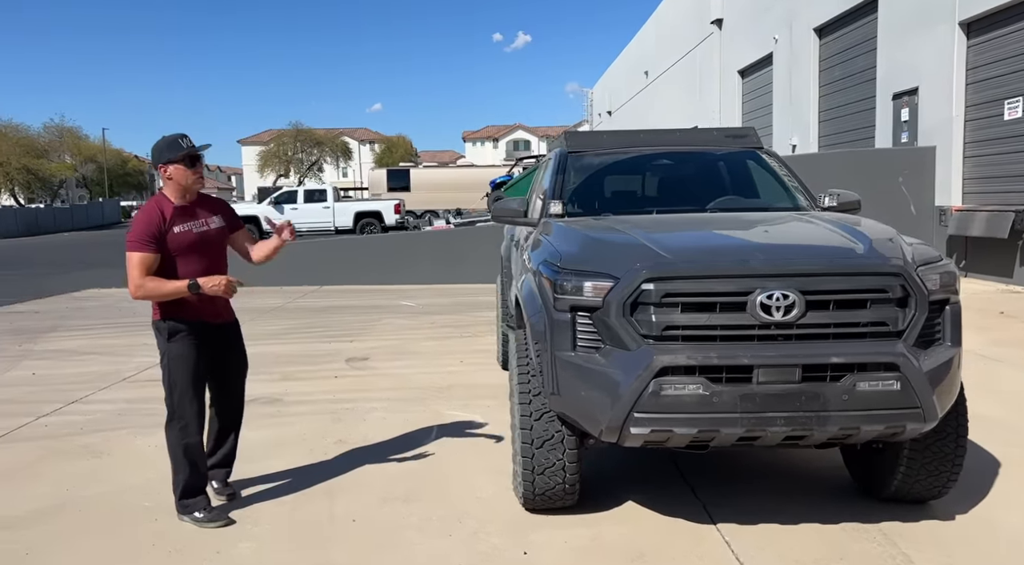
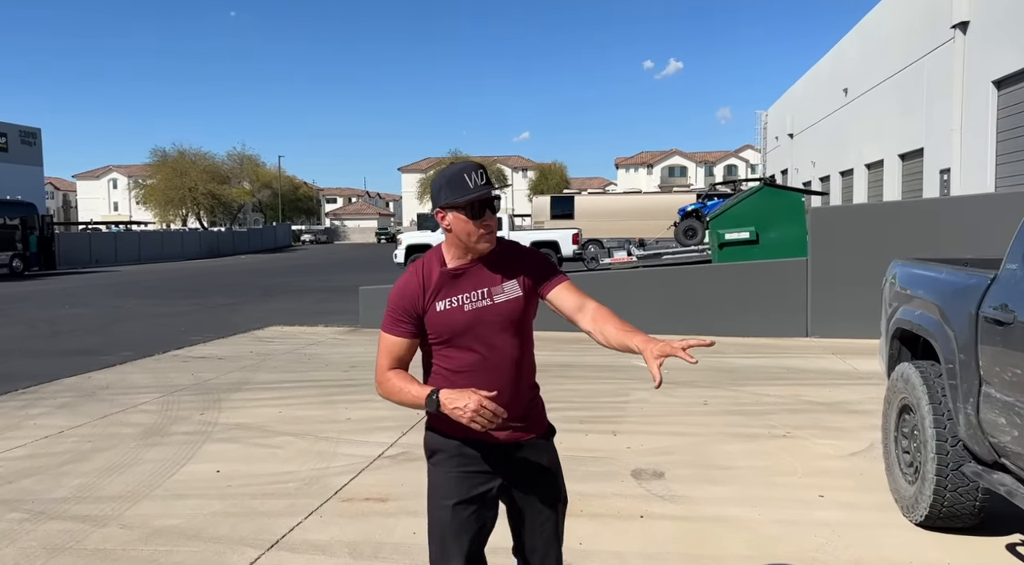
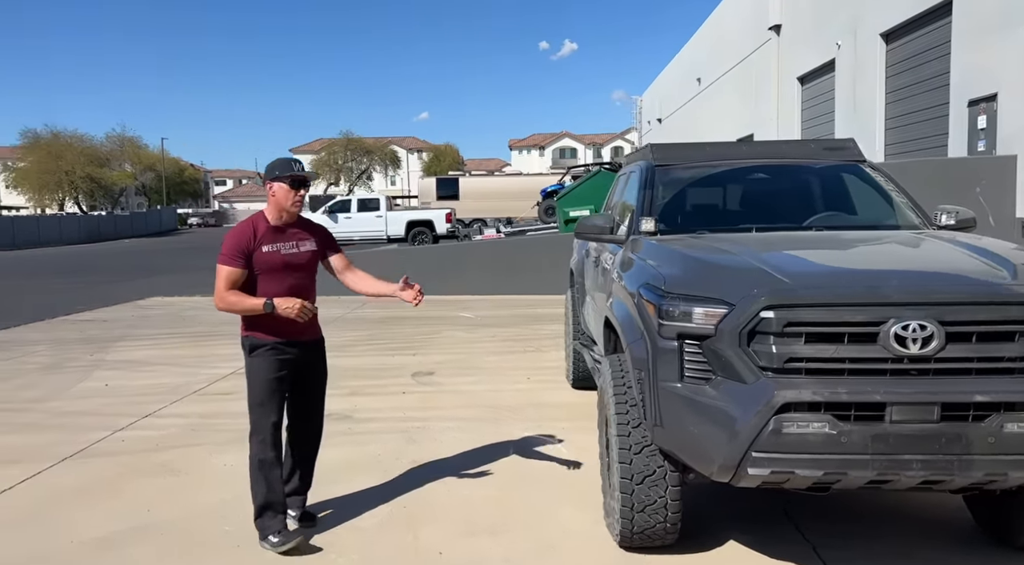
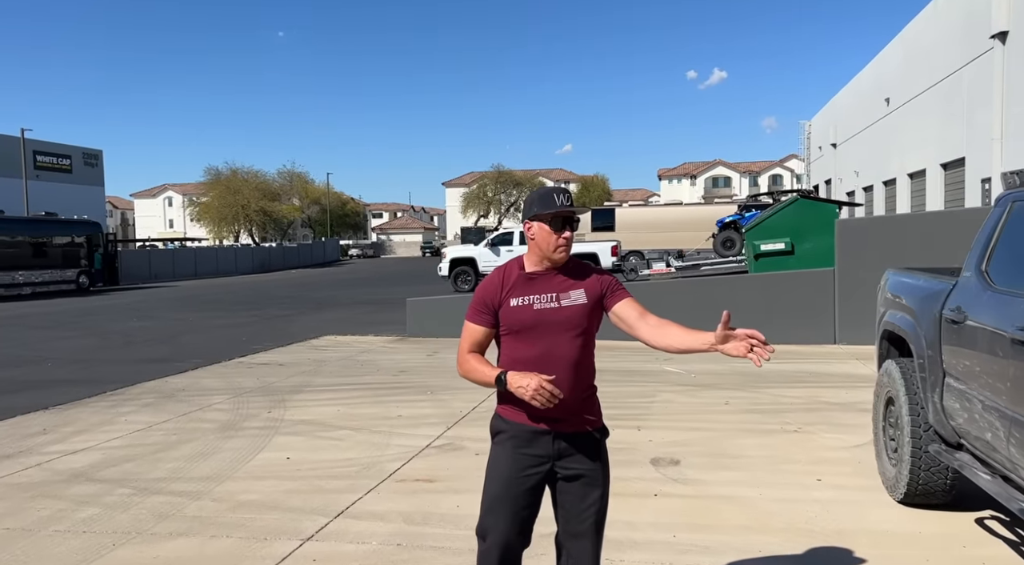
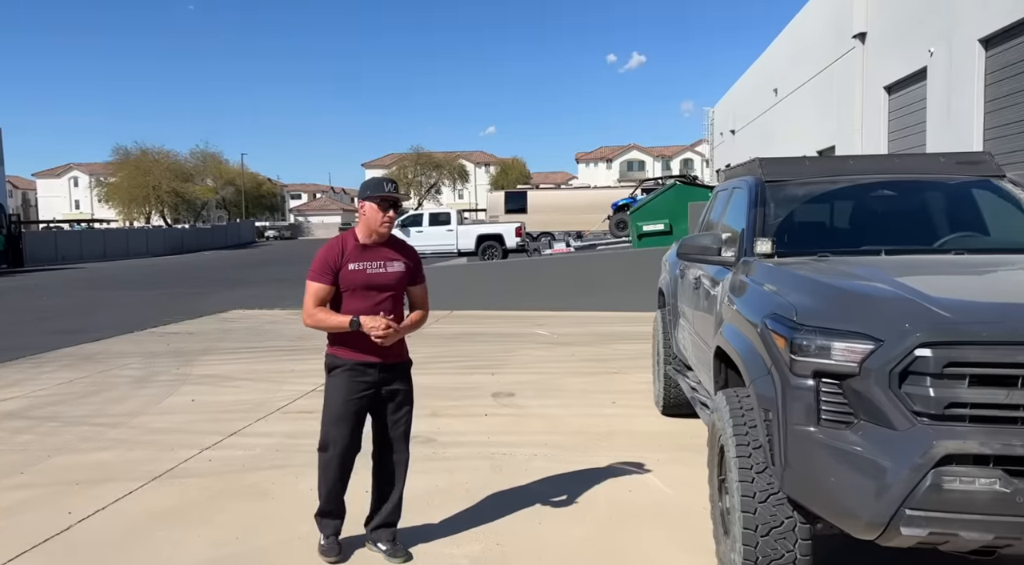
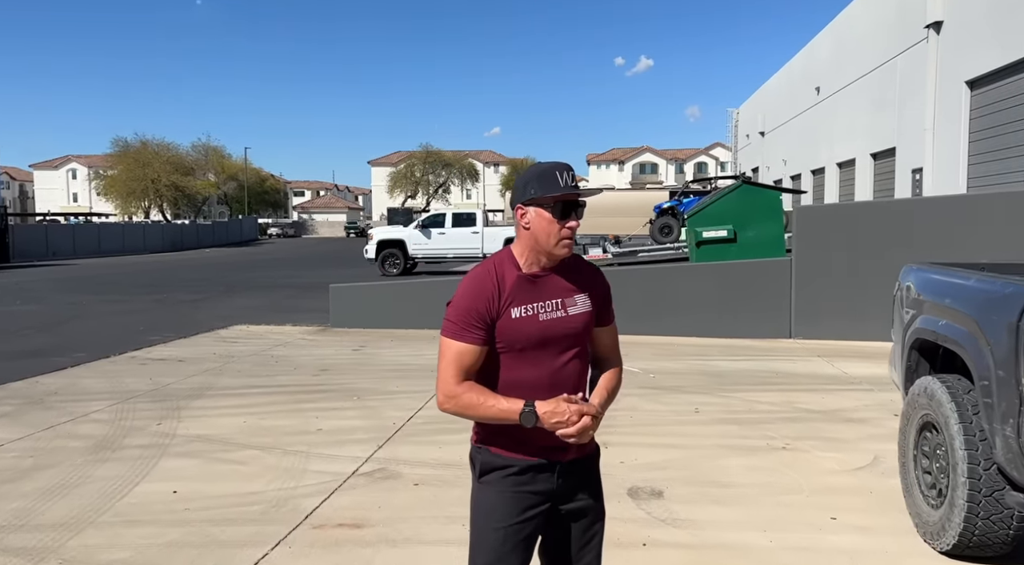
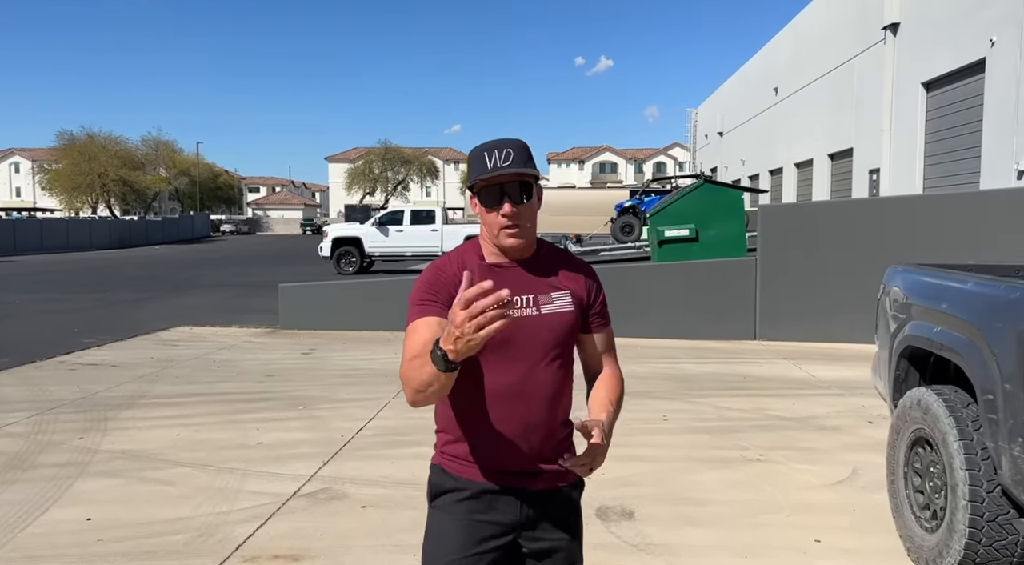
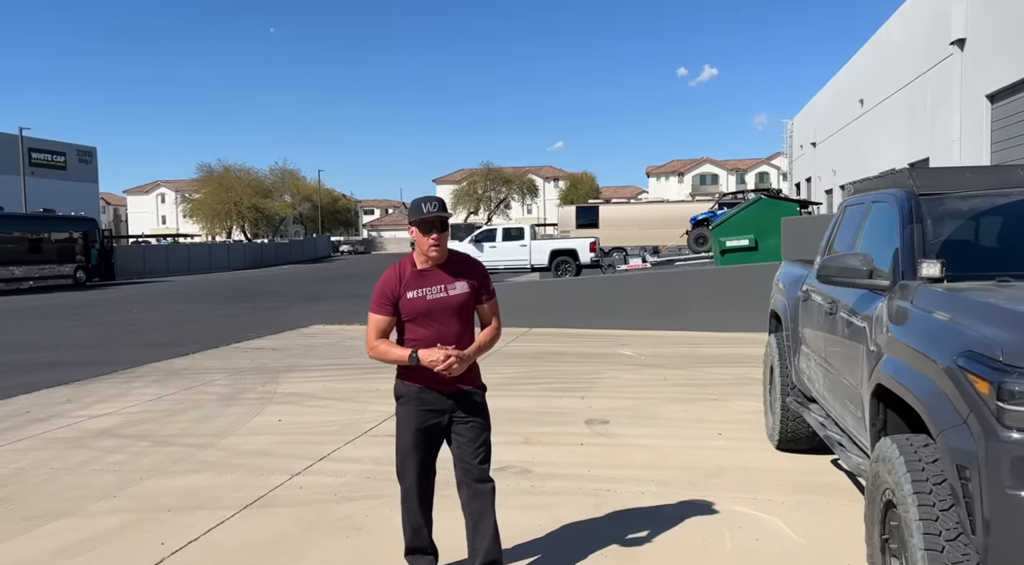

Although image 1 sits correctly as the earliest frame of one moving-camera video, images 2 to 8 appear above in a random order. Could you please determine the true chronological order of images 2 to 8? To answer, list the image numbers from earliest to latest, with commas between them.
3, 5, 8, 4, 2, 6, 7
